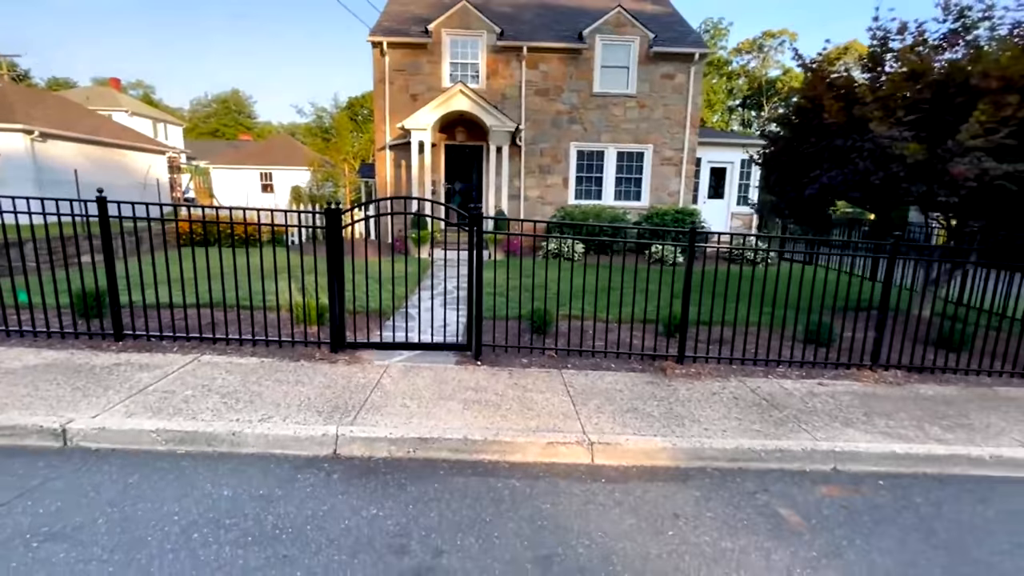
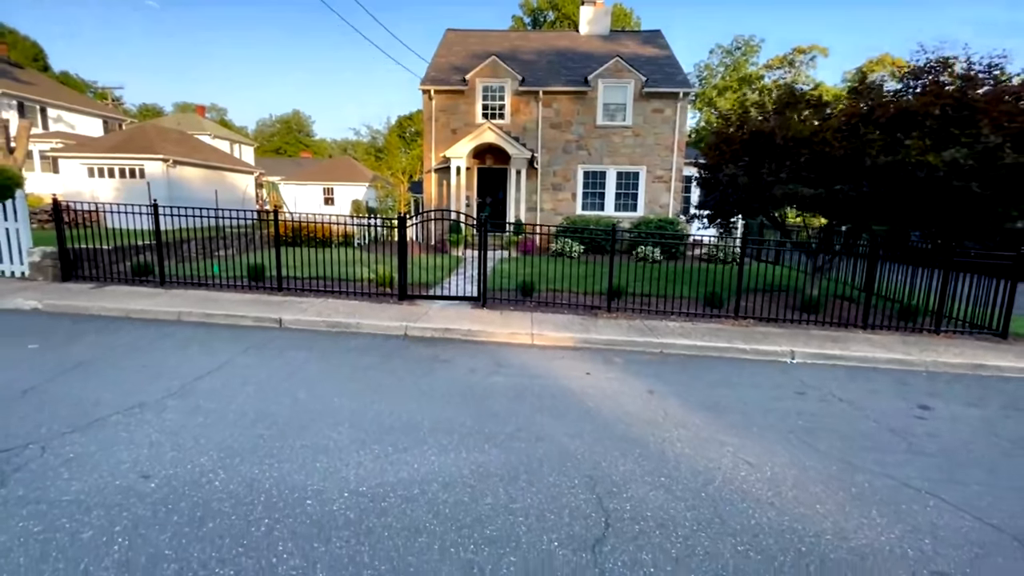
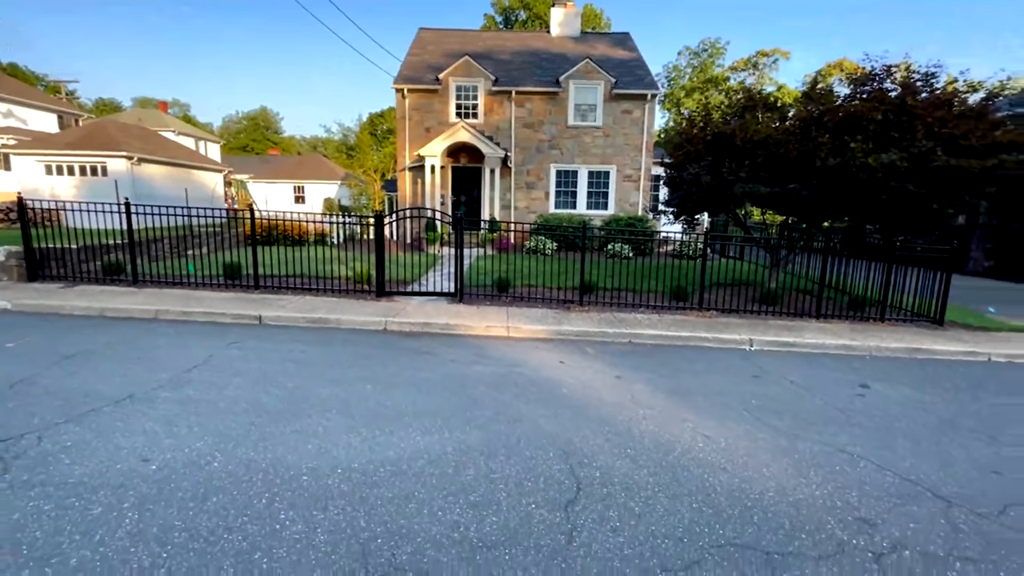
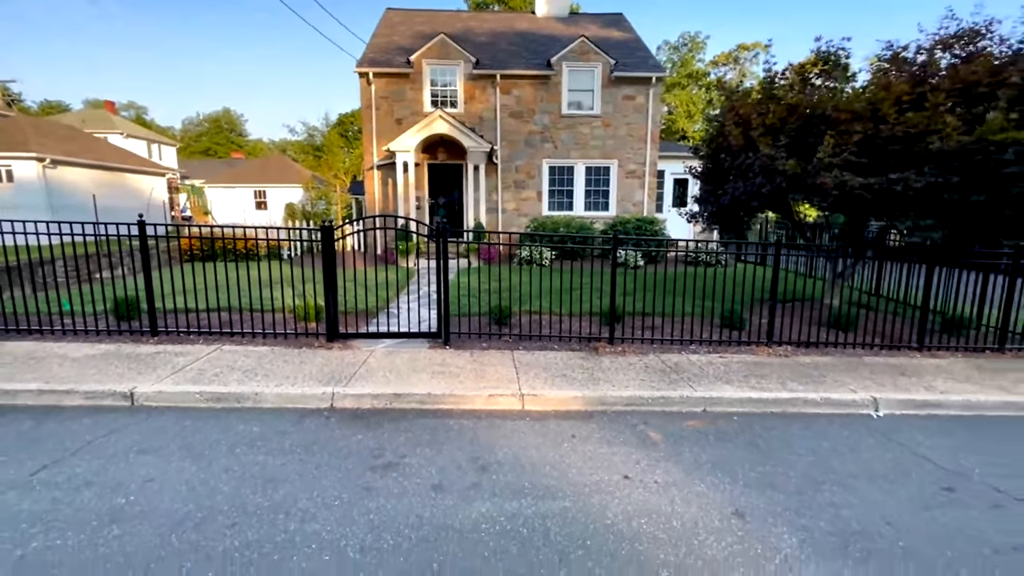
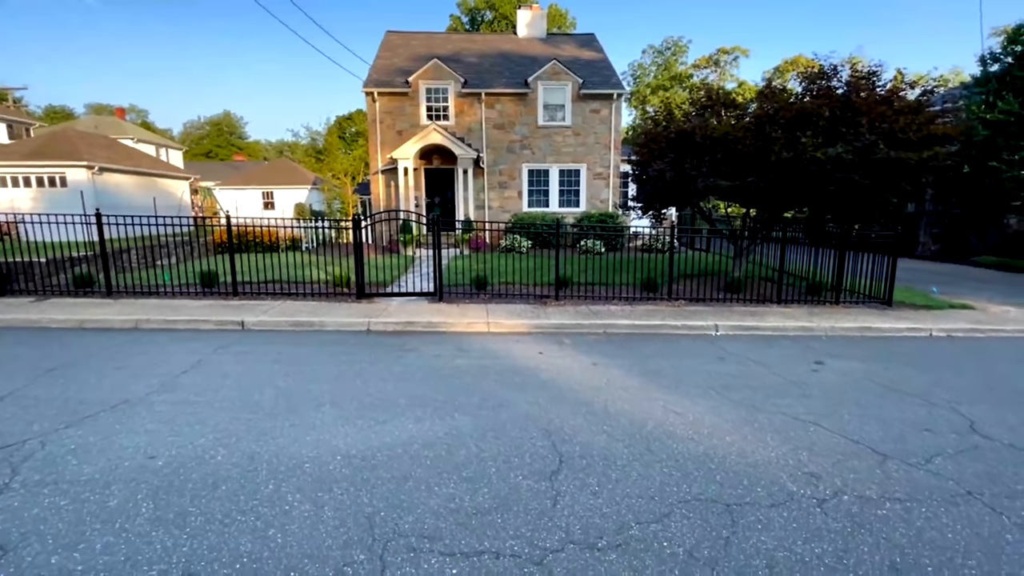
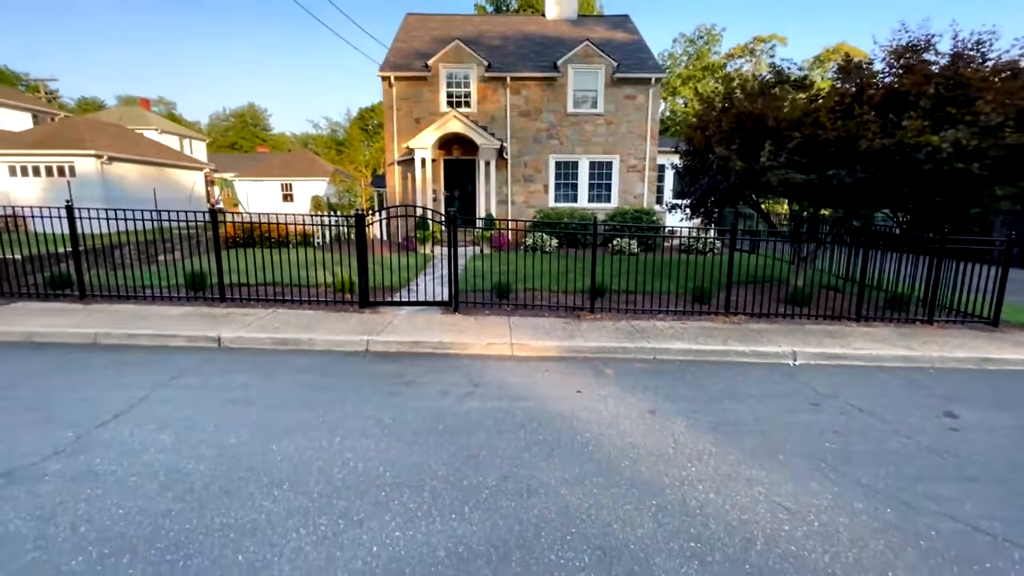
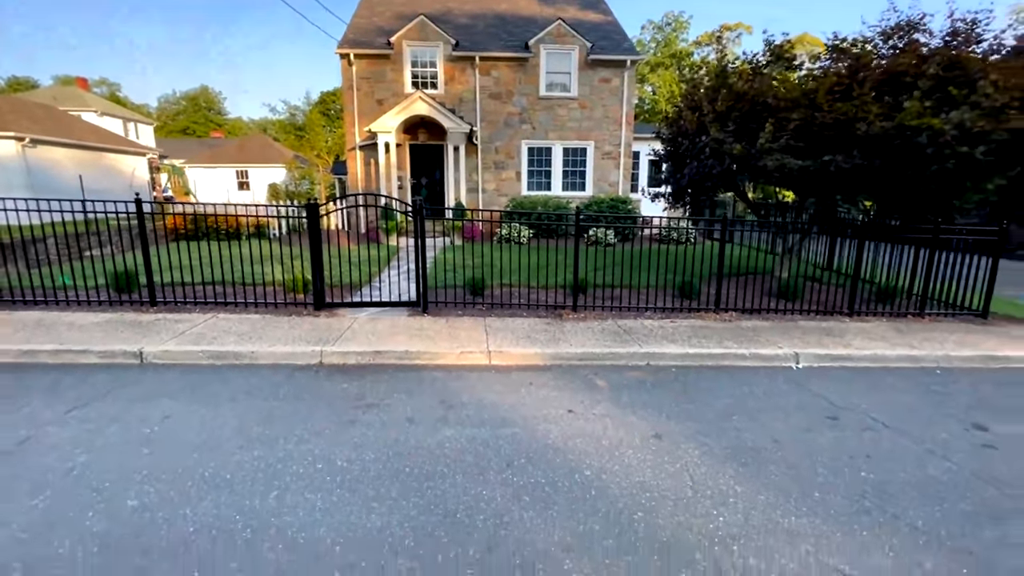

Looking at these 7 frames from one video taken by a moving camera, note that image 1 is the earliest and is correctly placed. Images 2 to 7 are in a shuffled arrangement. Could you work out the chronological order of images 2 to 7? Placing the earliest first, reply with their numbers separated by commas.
4, 7, 6, 2, 3, 5
